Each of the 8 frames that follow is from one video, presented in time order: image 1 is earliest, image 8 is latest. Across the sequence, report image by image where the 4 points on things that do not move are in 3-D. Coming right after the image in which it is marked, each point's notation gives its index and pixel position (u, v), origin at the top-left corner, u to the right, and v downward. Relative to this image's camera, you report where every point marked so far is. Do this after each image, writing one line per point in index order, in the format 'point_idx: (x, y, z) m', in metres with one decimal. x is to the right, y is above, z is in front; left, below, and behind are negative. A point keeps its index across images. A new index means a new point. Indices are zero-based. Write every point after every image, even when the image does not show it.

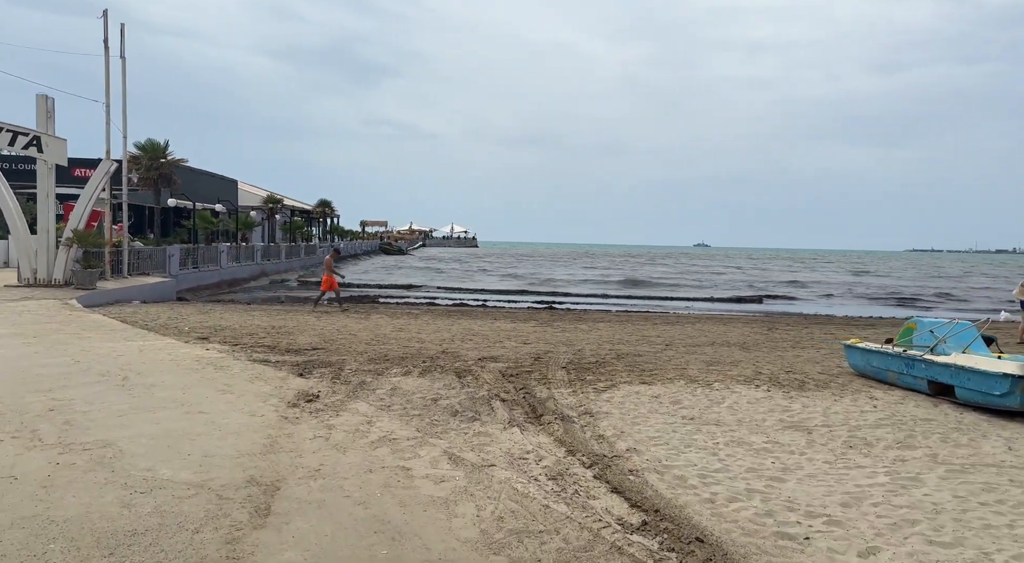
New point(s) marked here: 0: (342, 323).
0: (-3.3, -0.9, +15.7) m
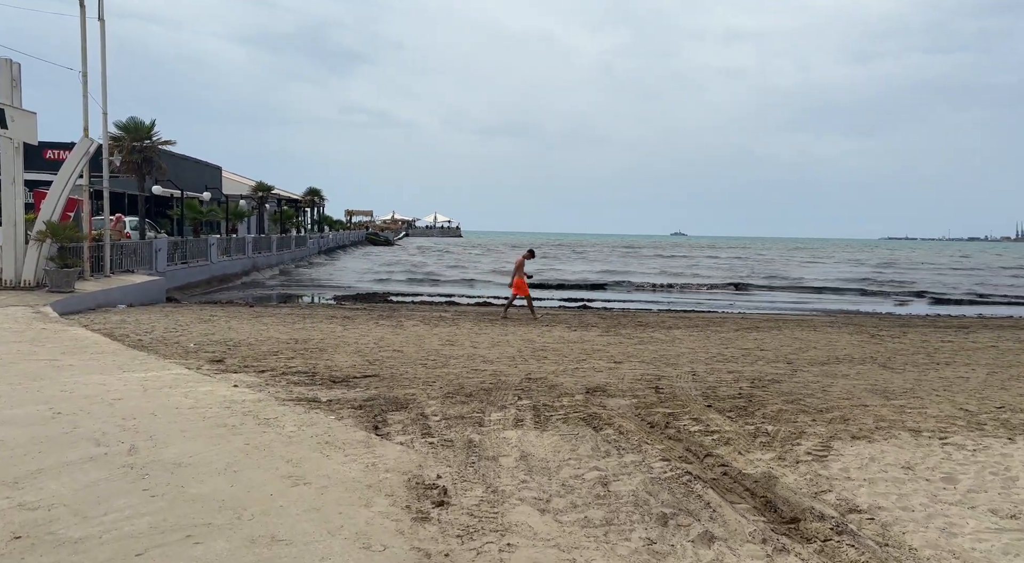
0: (-2.2, -1.0, +13.2) m
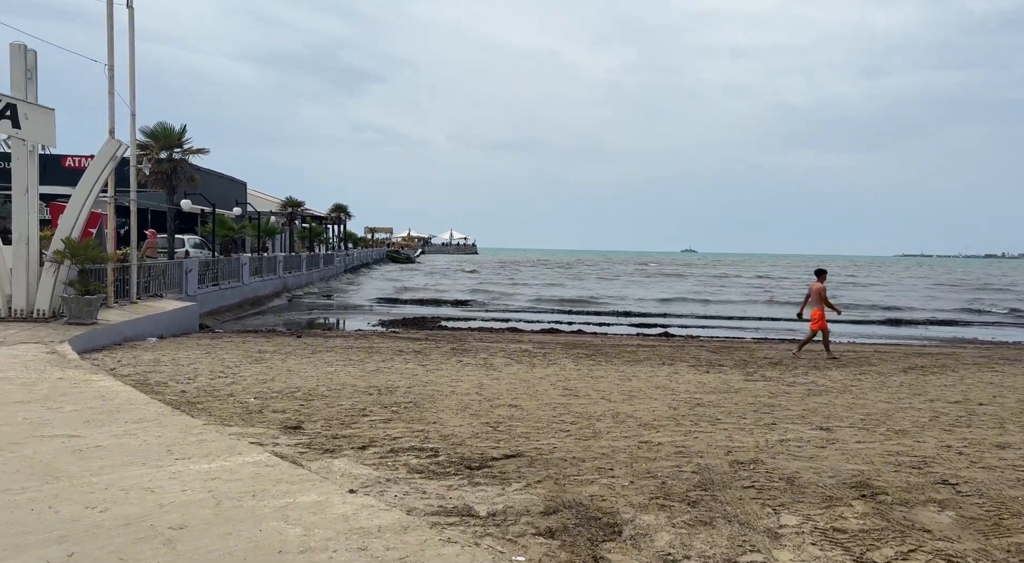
0: (-0.5, -1.4, +10.6) m
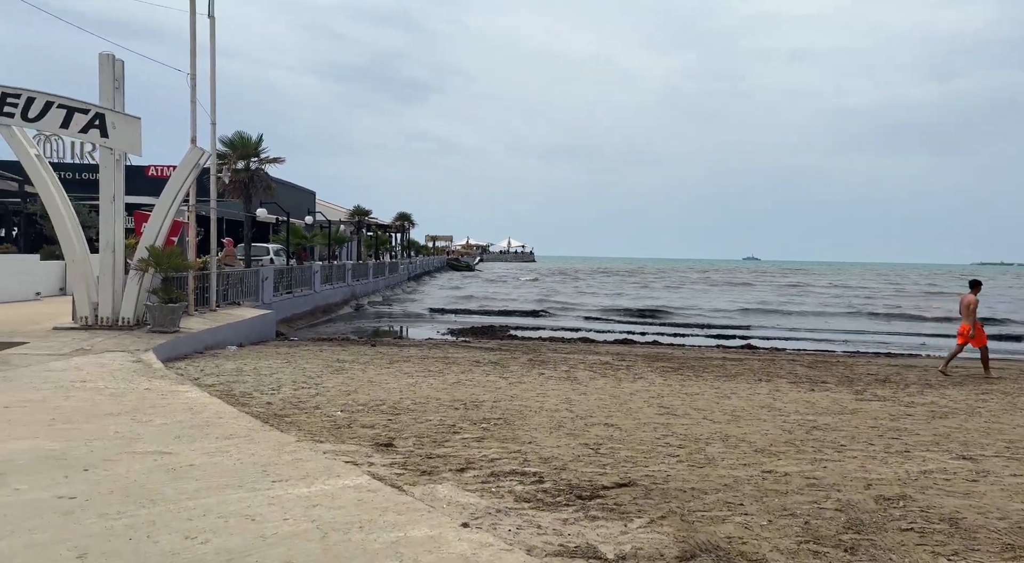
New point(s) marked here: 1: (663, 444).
0: (+0.6, -1.5, +10.1) m
1: (+1.4, -1.5, +7.5) m
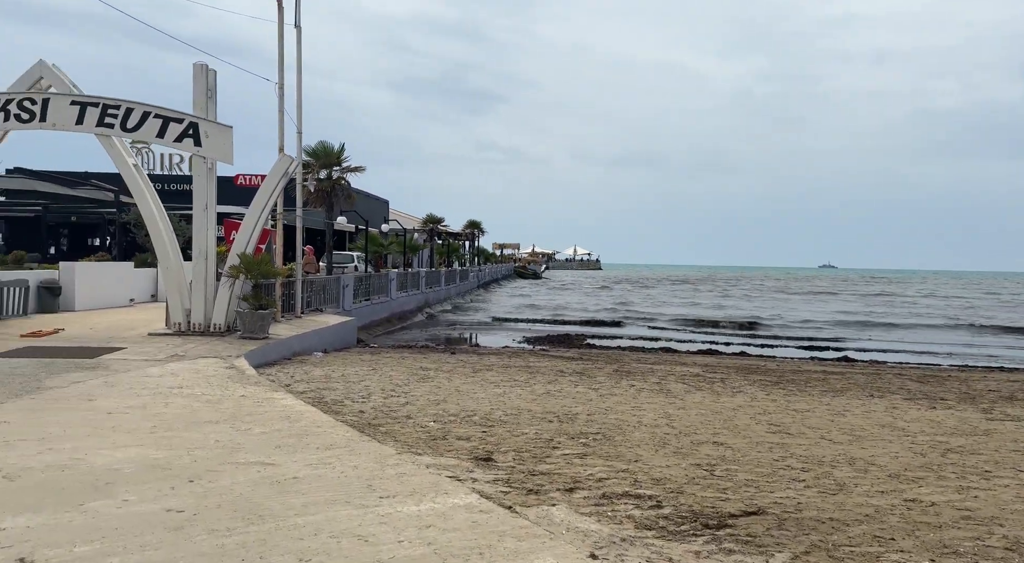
0: (+1.8, -1.6, +9.7) m
1: (+2.4, -1.6, +6.9) m
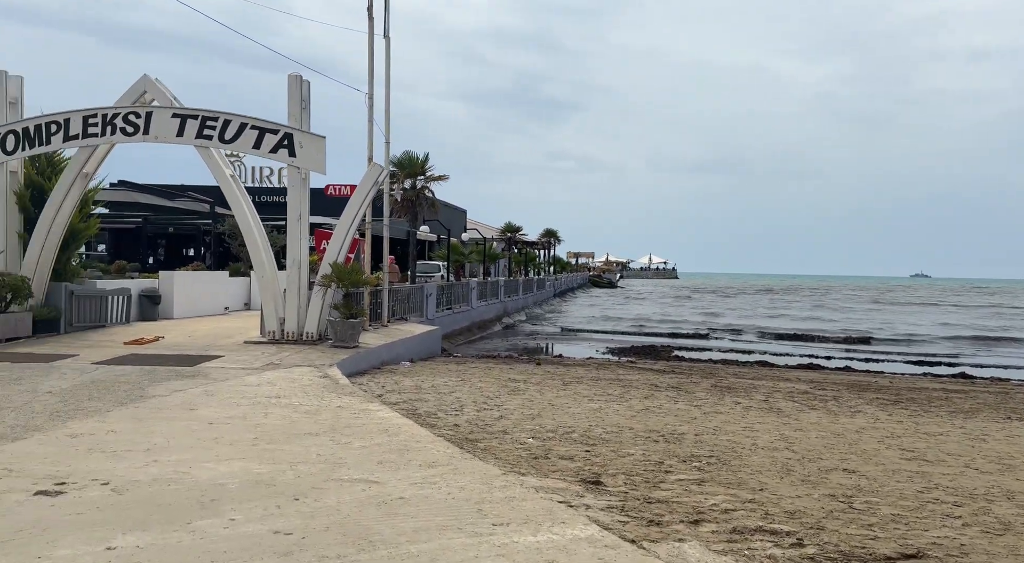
0: (+3.0, -1.7, +9.0) m
1: (+3.3, -1.7, +6.2) m
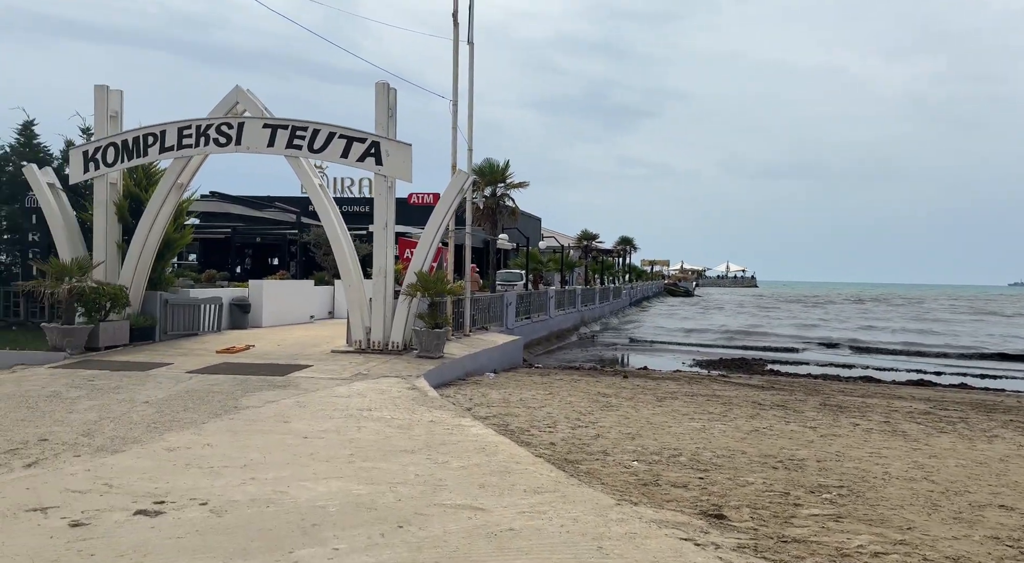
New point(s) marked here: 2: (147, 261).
0: (+4.1, -1.9, +8.2) m
1: (+4.2, -1.8, +5.4) m
2: (-7.7, +0.4, +16.6) m
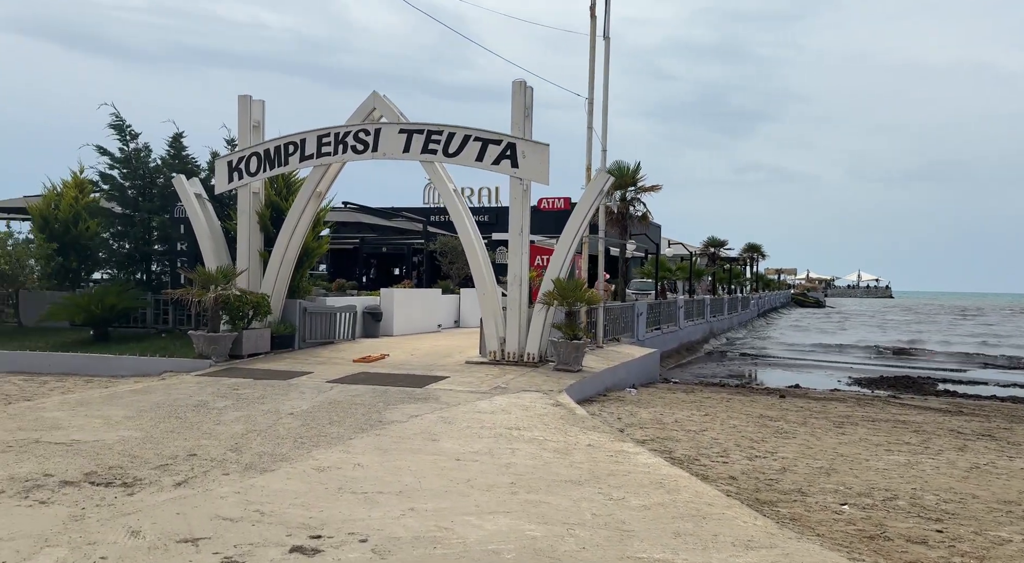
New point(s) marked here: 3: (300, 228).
0: (+5.7, -2.0, +6.5) m
1: (+5.4, -1.9, +3.7) m
2: (-4.7, +0.3, +16.6) m
3: (-4.4, +1.1, +16.5) m
